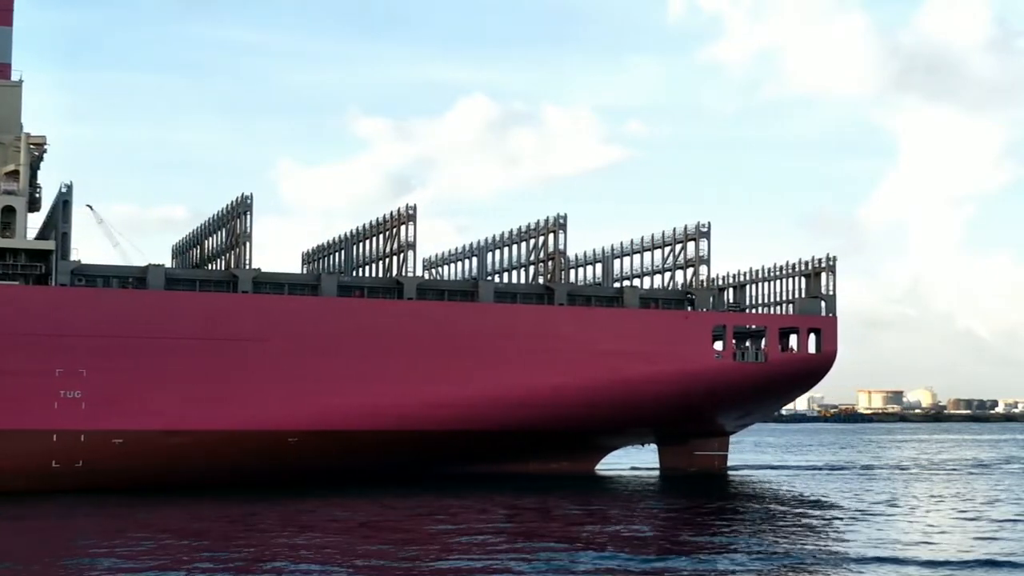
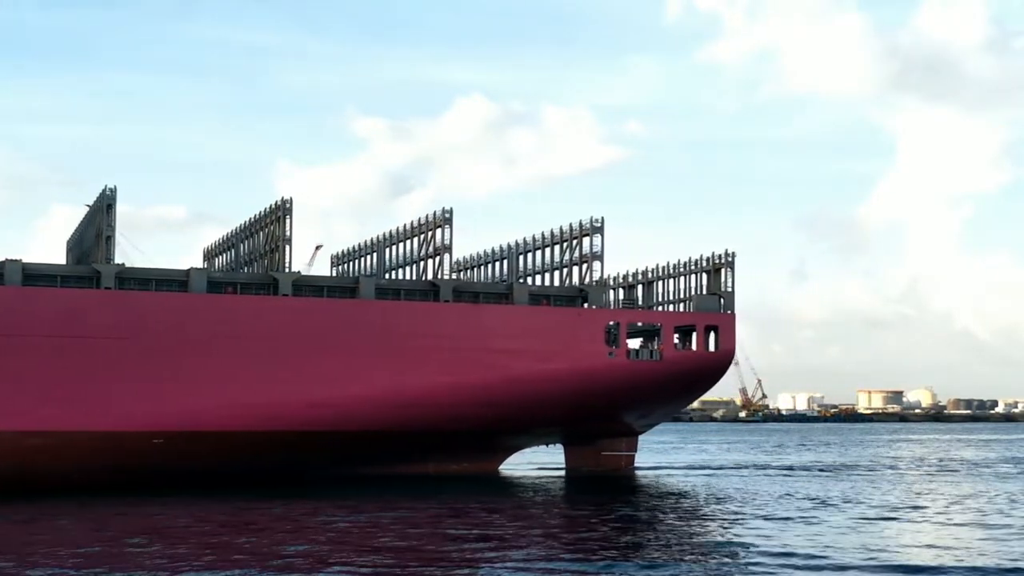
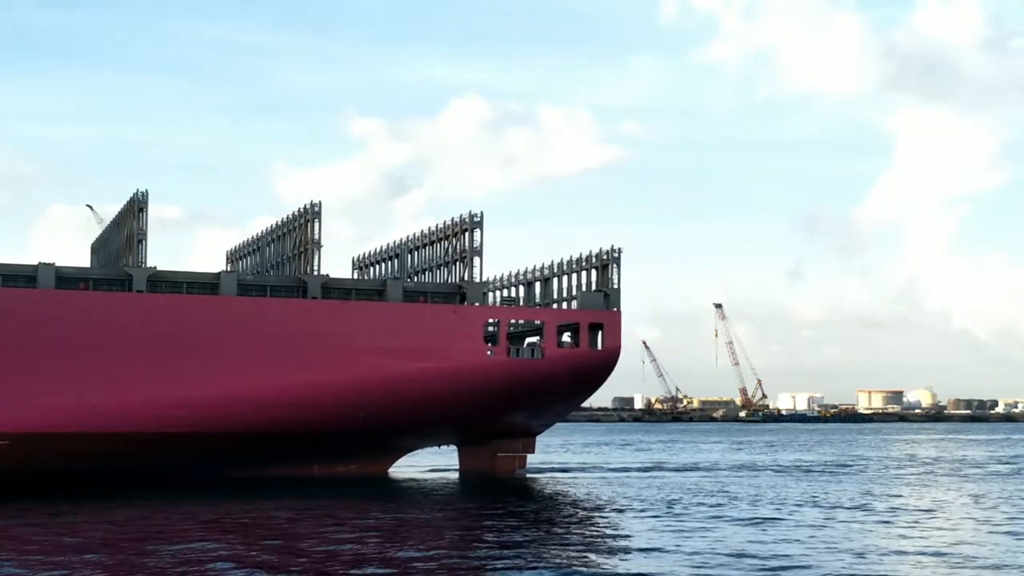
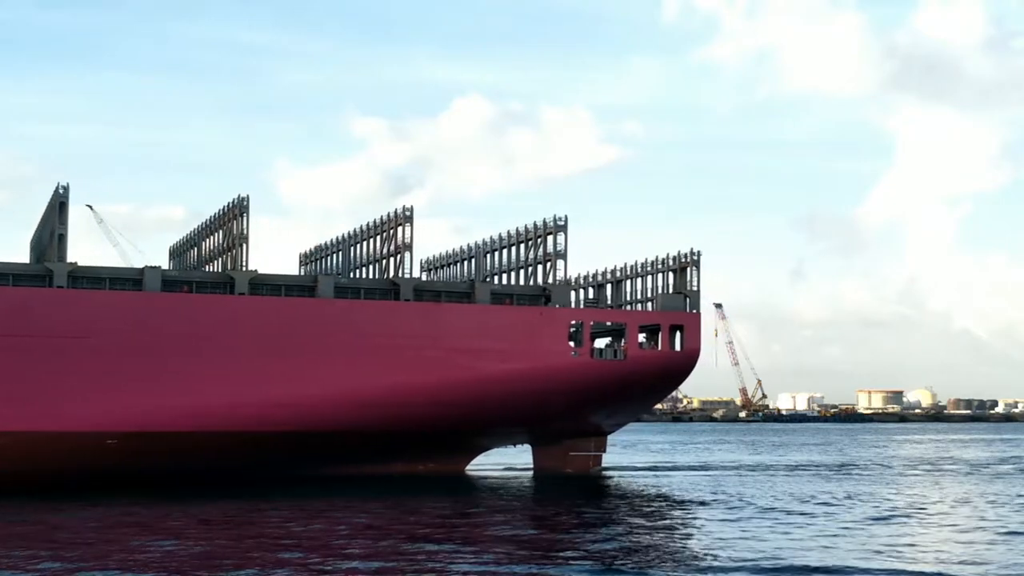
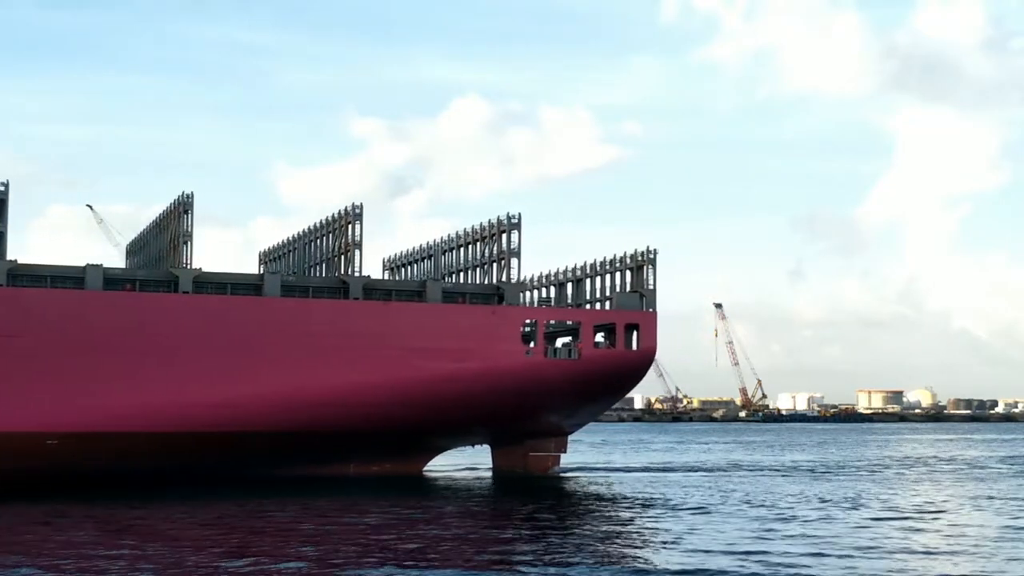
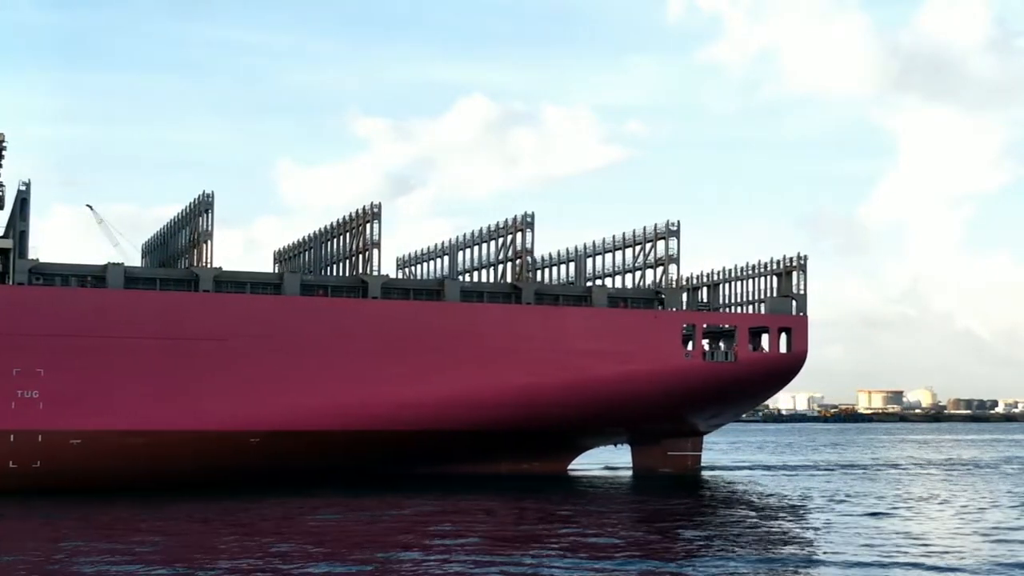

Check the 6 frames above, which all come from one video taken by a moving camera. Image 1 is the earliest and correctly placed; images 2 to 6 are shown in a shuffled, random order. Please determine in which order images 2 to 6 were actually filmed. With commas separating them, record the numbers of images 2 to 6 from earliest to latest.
6, 2, 4, 5, 3
